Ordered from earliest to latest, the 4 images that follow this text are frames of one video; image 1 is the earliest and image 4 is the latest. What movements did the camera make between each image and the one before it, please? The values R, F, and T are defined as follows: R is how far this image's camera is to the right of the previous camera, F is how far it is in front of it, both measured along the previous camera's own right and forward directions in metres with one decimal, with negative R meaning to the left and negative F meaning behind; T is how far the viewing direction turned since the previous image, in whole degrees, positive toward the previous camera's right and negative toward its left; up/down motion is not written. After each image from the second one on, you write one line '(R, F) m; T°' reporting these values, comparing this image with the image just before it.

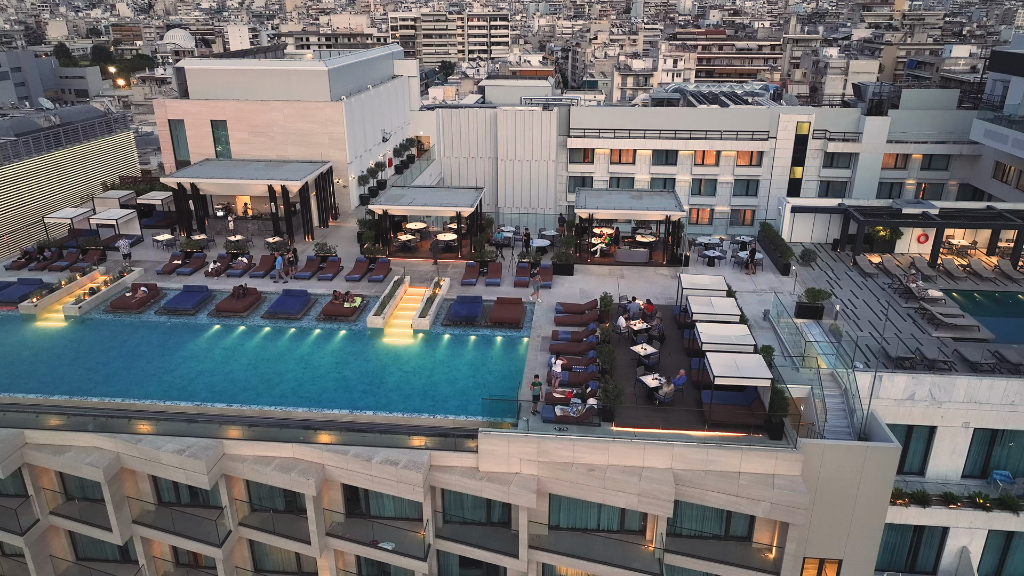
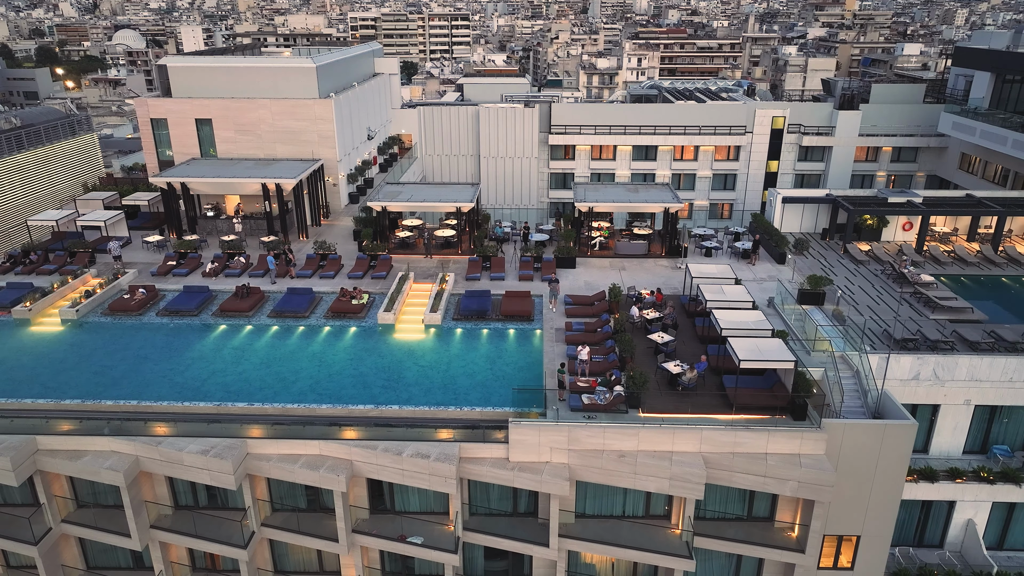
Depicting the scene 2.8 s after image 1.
(-1.8, 0.0) m; +3°
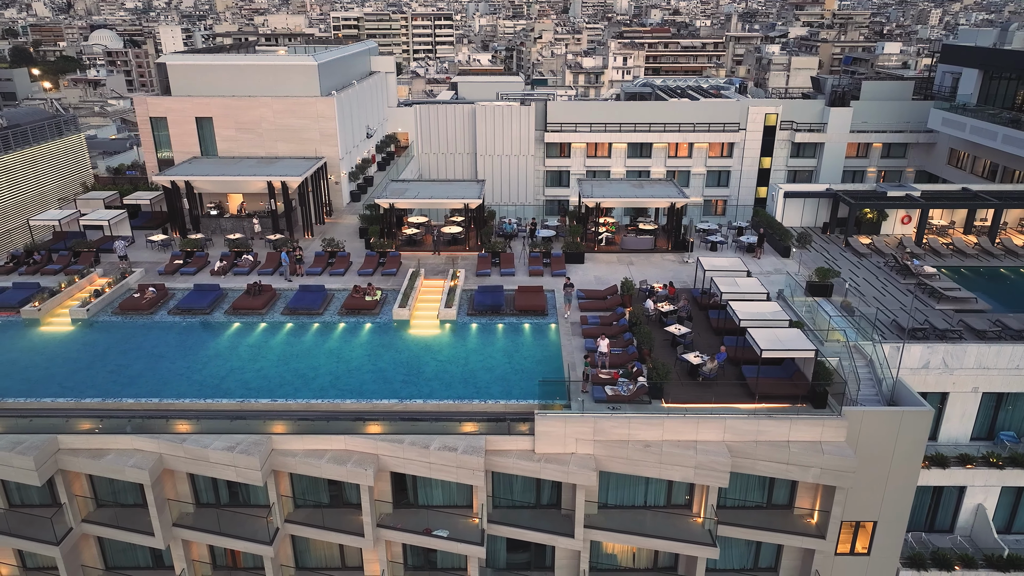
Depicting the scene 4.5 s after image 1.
(-1.2, -0.1) m; +1°
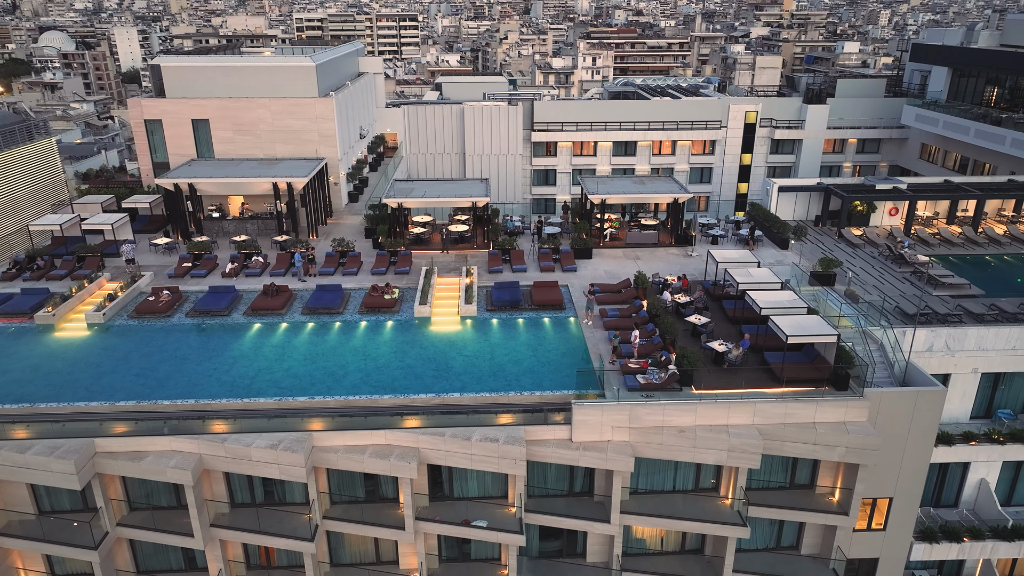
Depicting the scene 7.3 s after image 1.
(-2.0, -0.5) m; +3°
